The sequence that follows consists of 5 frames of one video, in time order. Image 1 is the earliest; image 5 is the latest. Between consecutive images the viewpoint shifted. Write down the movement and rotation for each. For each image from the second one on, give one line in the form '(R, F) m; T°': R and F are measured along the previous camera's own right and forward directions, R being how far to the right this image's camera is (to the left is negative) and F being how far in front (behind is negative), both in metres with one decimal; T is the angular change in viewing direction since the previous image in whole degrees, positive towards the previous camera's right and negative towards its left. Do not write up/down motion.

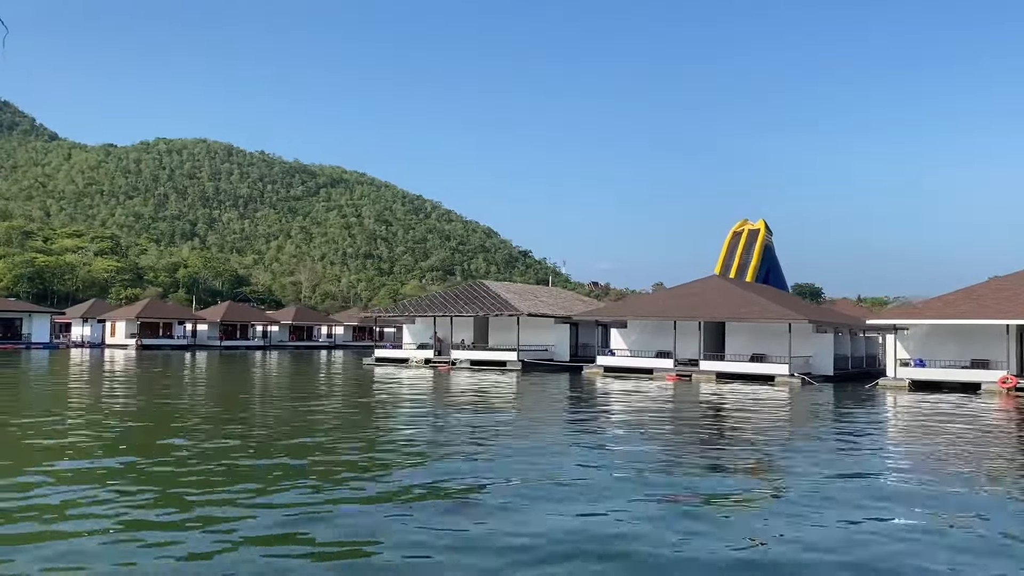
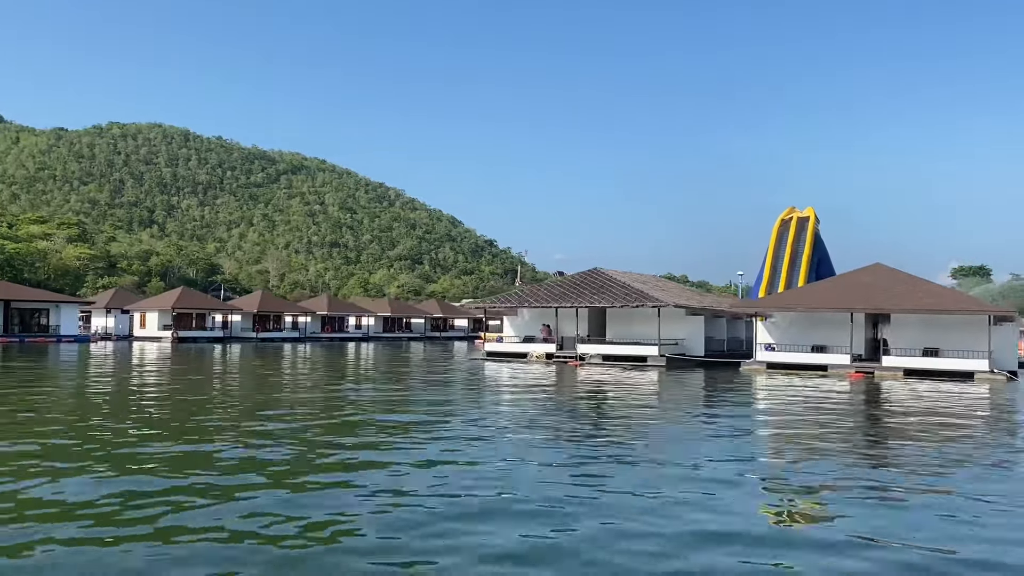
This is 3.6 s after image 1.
(-4.8, +1.8) m; +3°
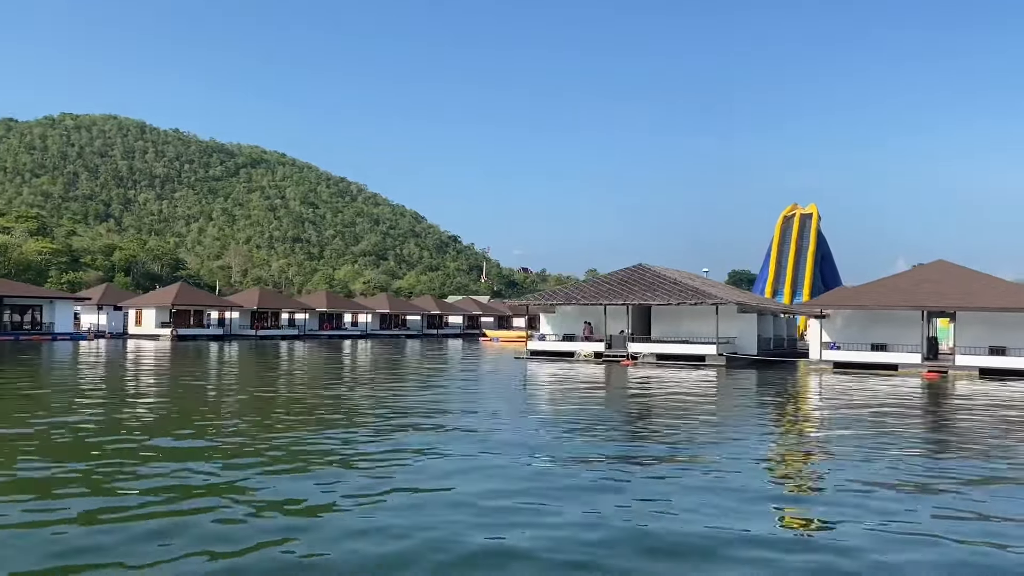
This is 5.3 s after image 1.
(-2.4, +0.8) m; +3°
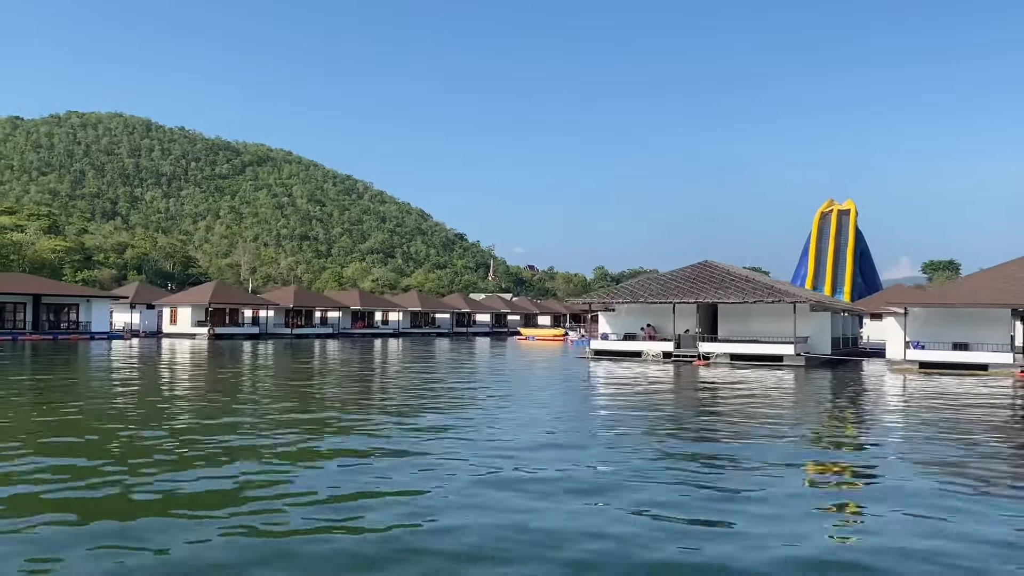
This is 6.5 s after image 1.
(-1.7, +0.6) m; 0°
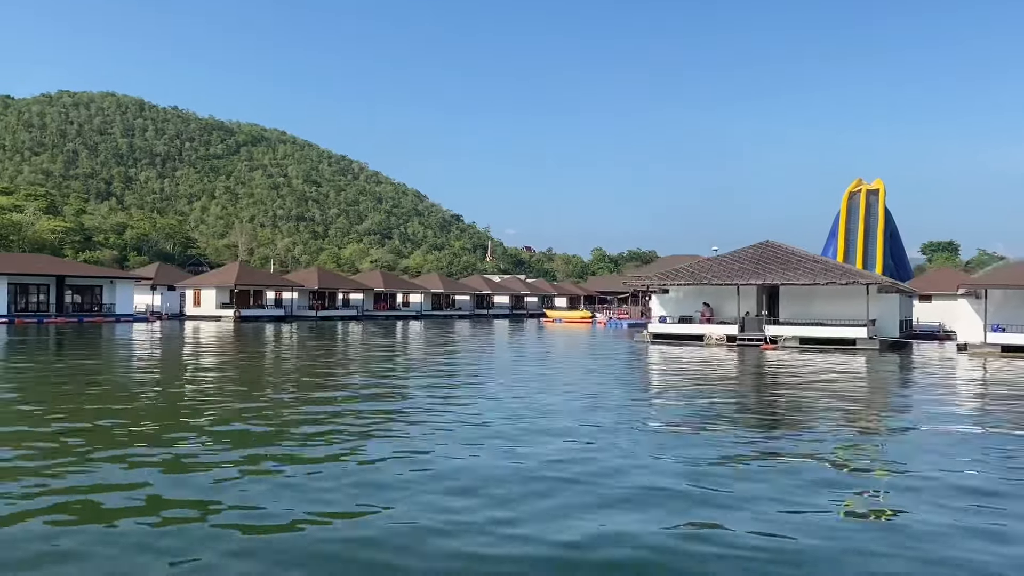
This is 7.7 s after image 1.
(-1.7, +0.7) m; 0°
